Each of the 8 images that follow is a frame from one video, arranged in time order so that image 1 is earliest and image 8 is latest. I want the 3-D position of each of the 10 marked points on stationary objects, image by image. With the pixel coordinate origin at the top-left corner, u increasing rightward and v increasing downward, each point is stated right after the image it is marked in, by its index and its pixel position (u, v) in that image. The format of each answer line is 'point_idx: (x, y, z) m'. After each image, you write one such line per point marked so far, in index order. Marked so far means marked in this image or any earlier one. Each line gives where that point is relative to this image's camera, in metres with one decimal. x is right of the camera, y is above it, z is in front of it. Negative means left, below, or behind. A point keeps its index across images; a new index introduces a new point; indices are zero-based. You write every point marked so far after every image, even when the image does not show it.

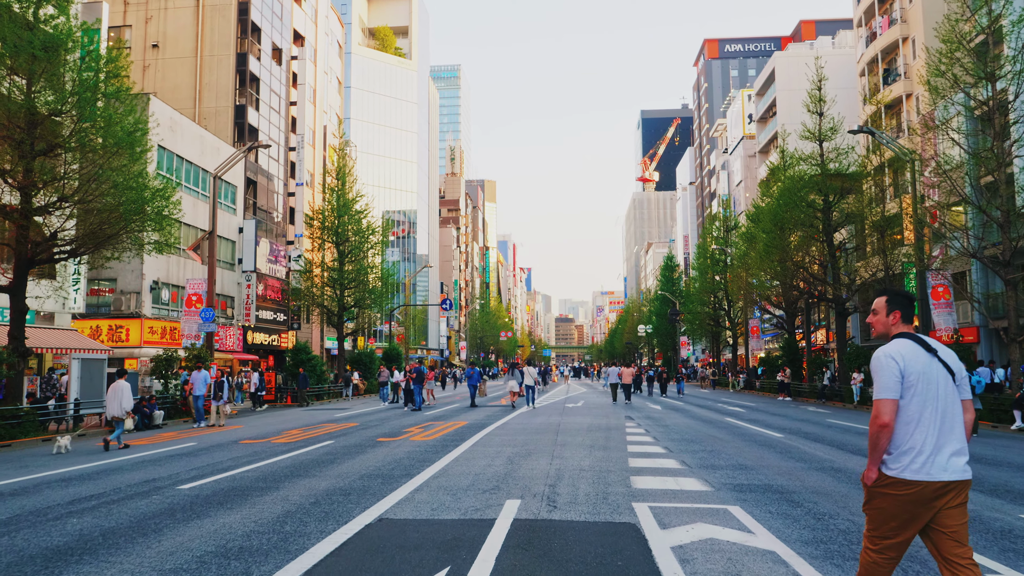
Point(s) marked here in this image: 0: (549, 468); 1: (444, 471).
0: (+0.5, -2.3, +10.0) m
1: (-0.8, -2.3, +9.7) m
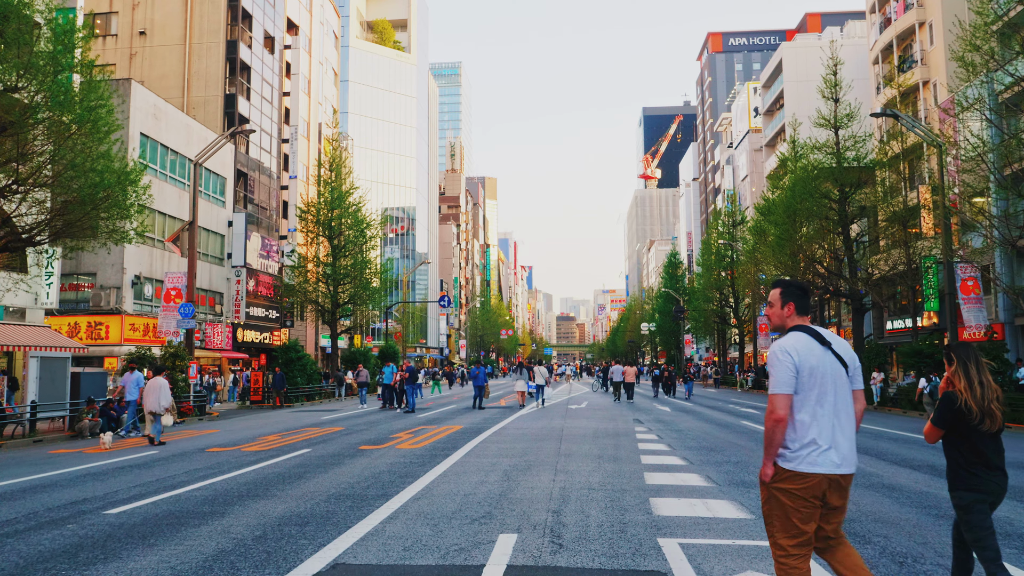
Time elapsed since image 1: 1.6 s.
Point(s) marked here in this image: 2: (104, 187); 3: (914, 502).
0: (+0.4, -2.2, +8.5) m
1: (-0.9, -2.1, +8.1) m
2: (-9.0, +2.2, +17.0) m
3: (+4.0, -2.1, +7.8) m
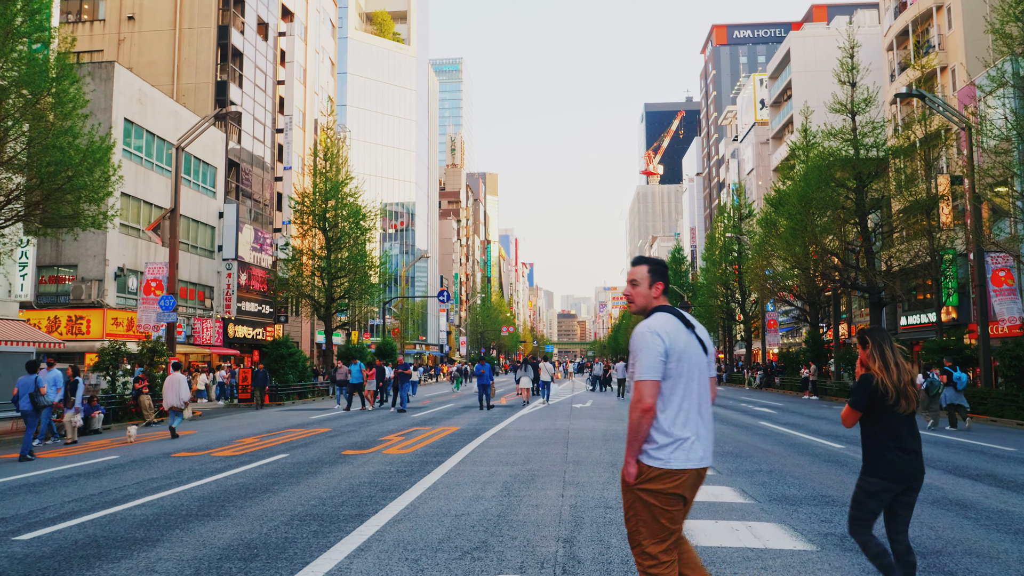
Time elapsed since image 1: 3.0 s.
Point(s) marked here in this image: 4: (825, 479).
0: (+0.5, -2.0, +7.1) m
1: (-0.9, -1.9, +6.8) m
2: (-9.0, +2.5, +15.7) m
3: (+4.0, -2.0, +6.5) m
4: (+3.6, -2.2, +8.9) m
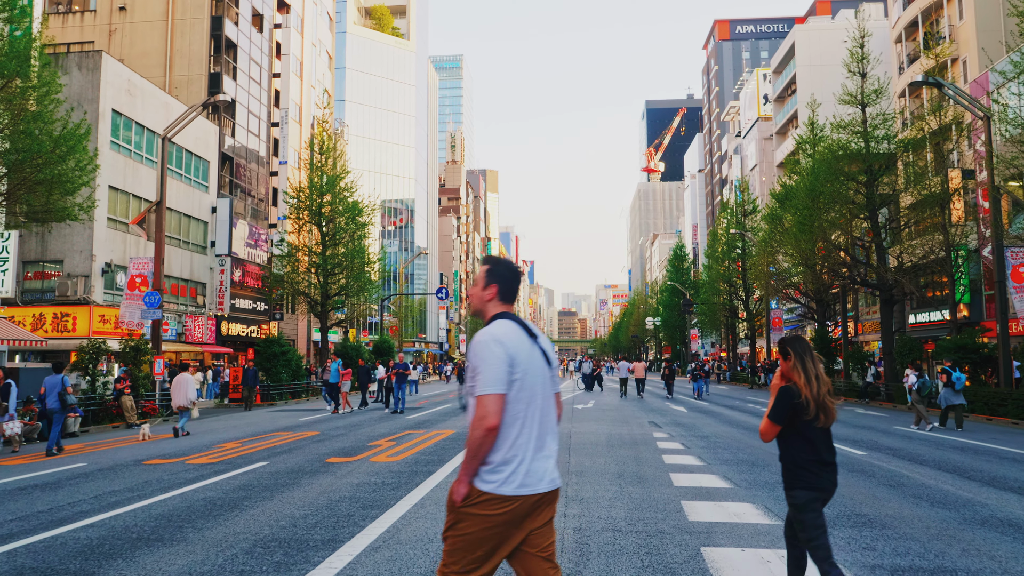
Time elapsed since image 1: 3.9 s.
0: (+0.4, -1.9, +6.3) m
1: (-0.9, -1.9, +5.9) m
2: (-9.0, +2.6, +14.8) m
3: (+4.0, -1.9, +5.6) m
4: (+3.6, -2.1, +8.0) m
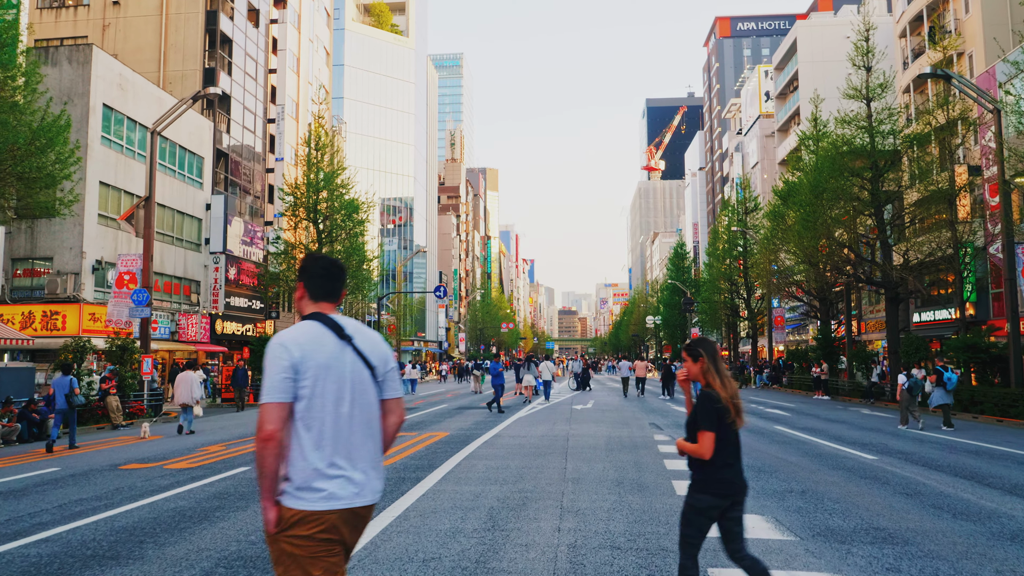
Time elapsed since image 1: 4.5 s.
0: (+0.3, -1.9, +5.7) m
1: (-1.0, -1.8, +5.4) m
2: (-9.1, +2.6, +14.3) m
3: (+3.9, -1.9, +5.1) m
4: (+3.5, -2.1, +7.5) m
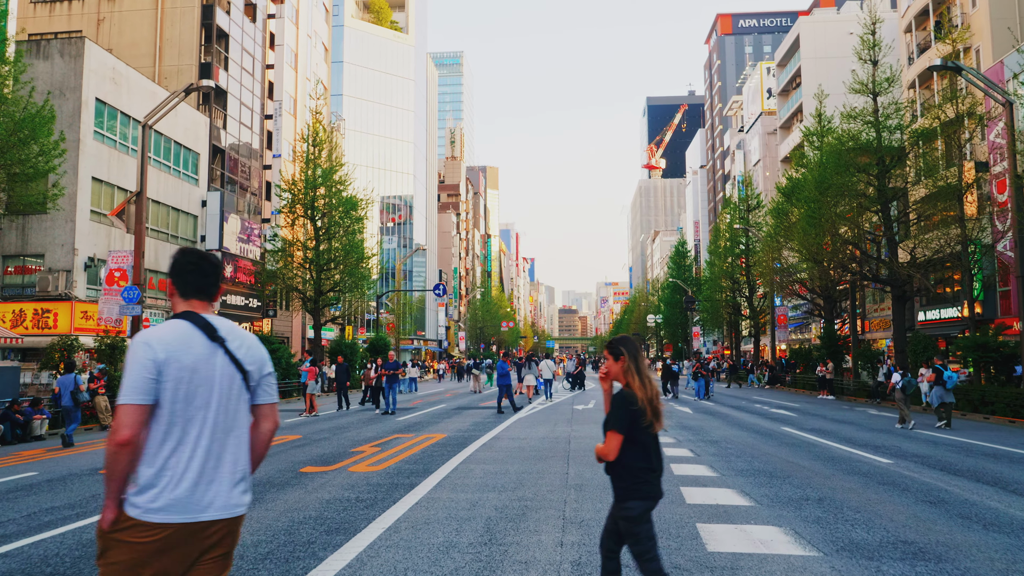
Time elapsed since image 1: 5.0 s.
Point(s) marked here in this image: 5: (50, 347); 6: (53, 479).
0: (+0.3, -1.8, +5.3) m
1: (-1.0, -1.8, +5.0) m
2: (-9.1, +2.7, +13.8) m
3: (+3.9, -1.8, +4.6) m
4: (+3.5, -2.0, +7.1) m
5: (-10.5, -1.3, +17.7) m
6: (-5.6, -2.3, +9.5) m
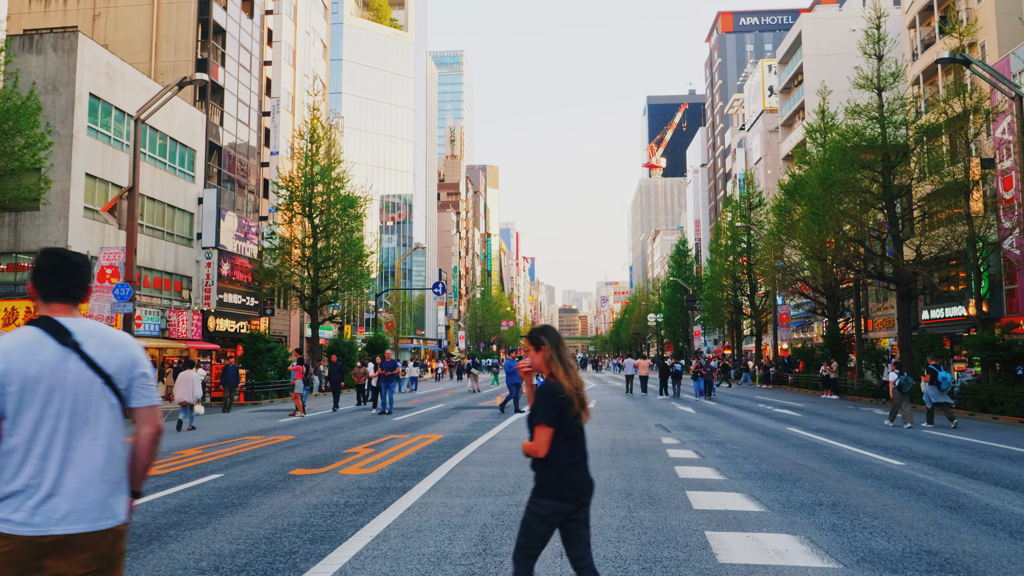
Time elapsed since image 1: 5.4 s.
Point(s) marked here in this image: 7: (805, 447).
0: (+0.3, -1.8, +4.9) m
1: (-1.0, -1.7, +4.6) m
2: (-9.1, +2.7, +13.4) m
3: (+3.9, -1.8, +4.2) m
4: (+3.4, -2.0, +6.7) m
5: (-10.5, -1.3, +17.3) m
6: (-5.6, -2.3, +9.1) m
7: (+4.7, -2.5, +12.4) m
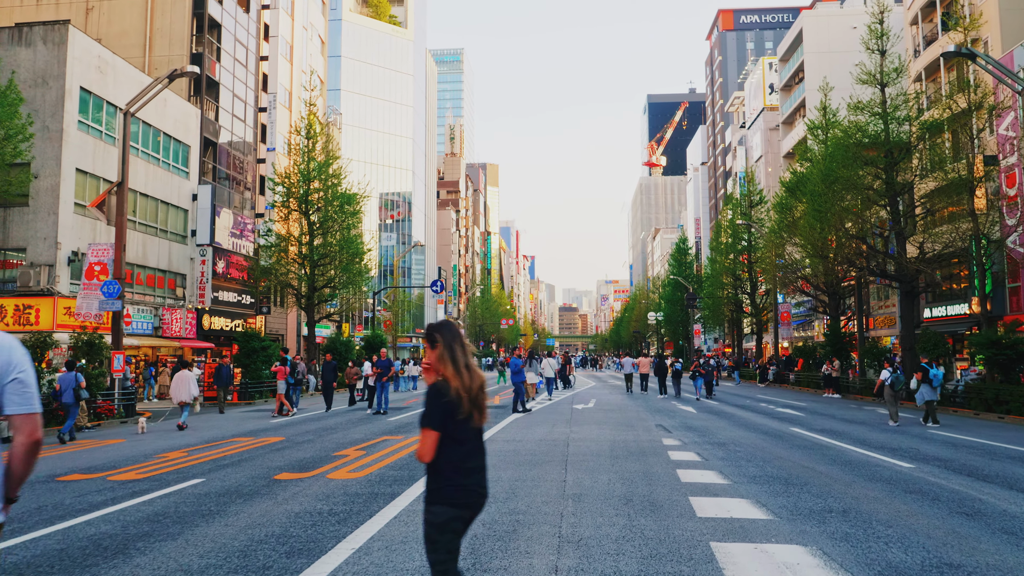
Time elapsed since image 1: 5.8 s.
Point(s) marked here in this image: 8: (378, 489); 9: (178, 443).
0: (+0.2, -1.7, +4.5) m
1: (-1.1, -1.7, +4.2) m
2: (-9.2, +2.8, +13.0) m
3: (+3.8, -1.7, +3.8) m
4: (+3.4, -1.9, +6.3) m
5: (-10.6, -1.2, +16.9) m
6: (-5.7, -2.2, +8.7) m
7: (+4.6, -2.5, +12.0) m
8: (-1.4, -2.1, +8.0) m
9: (-5.7, -2.7, +13.4) m
